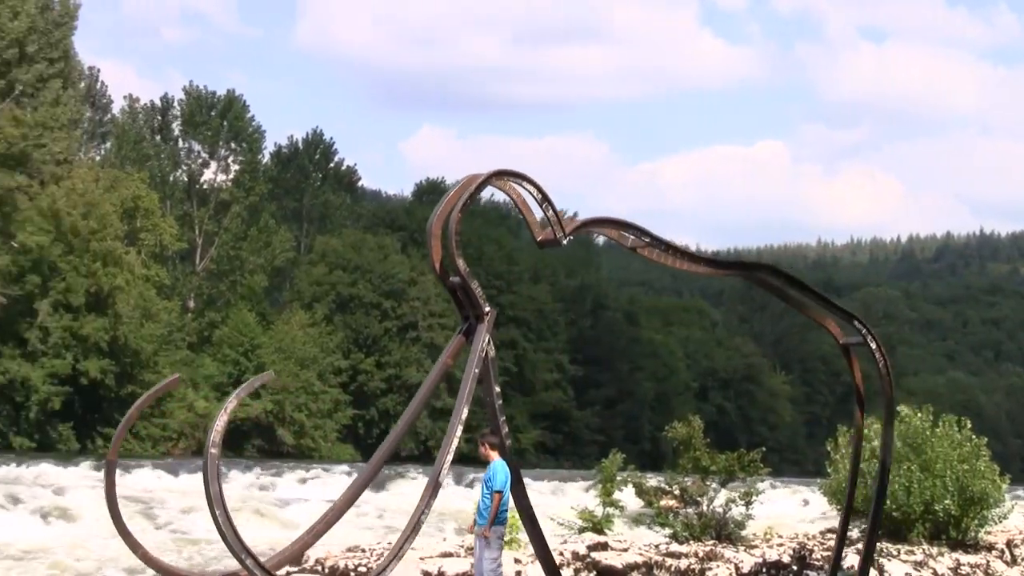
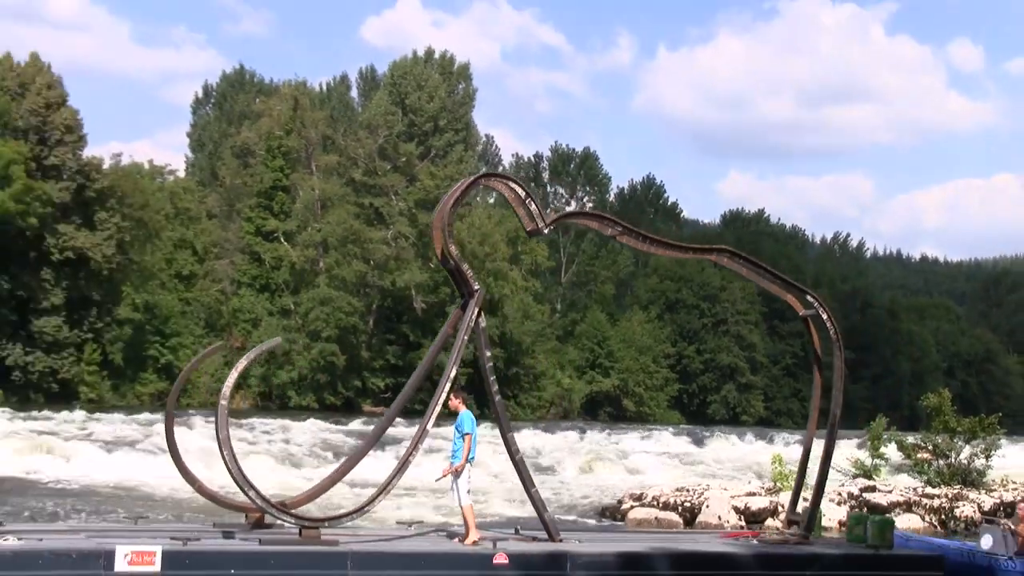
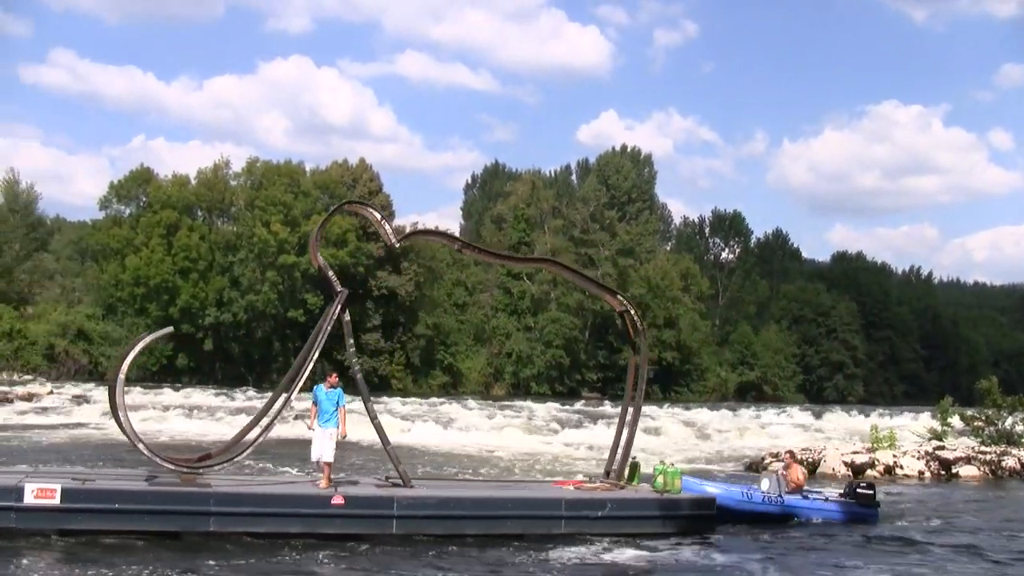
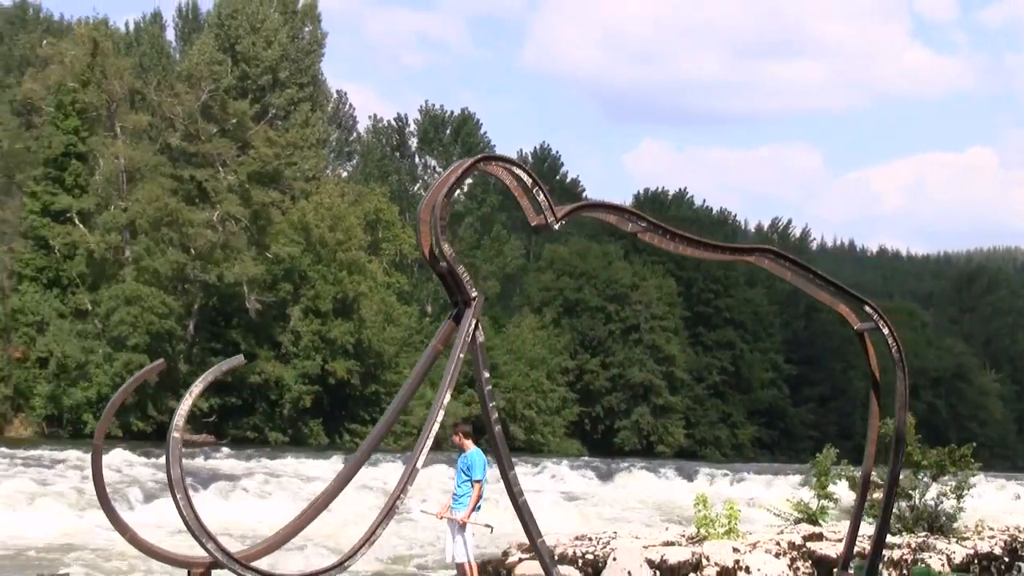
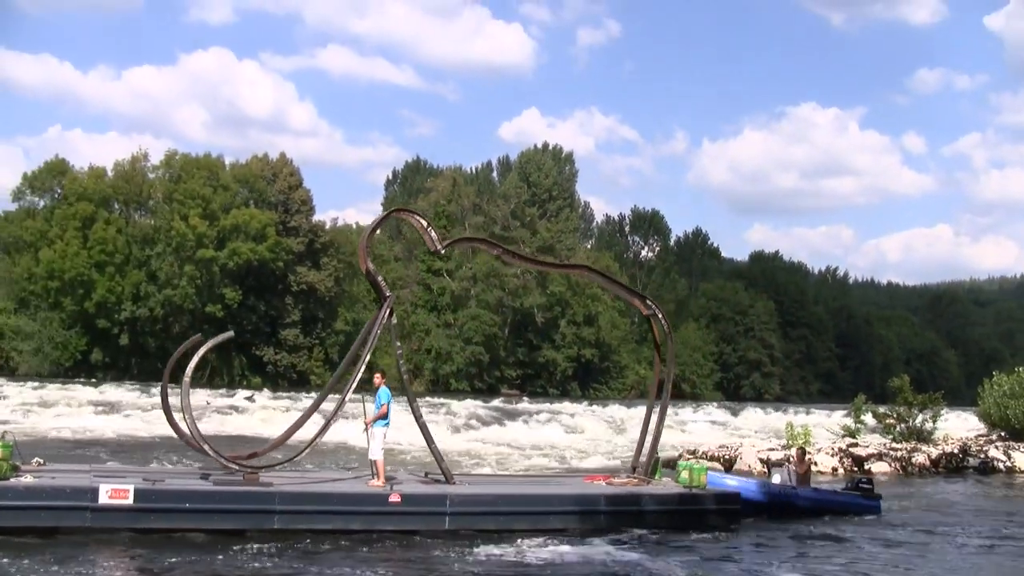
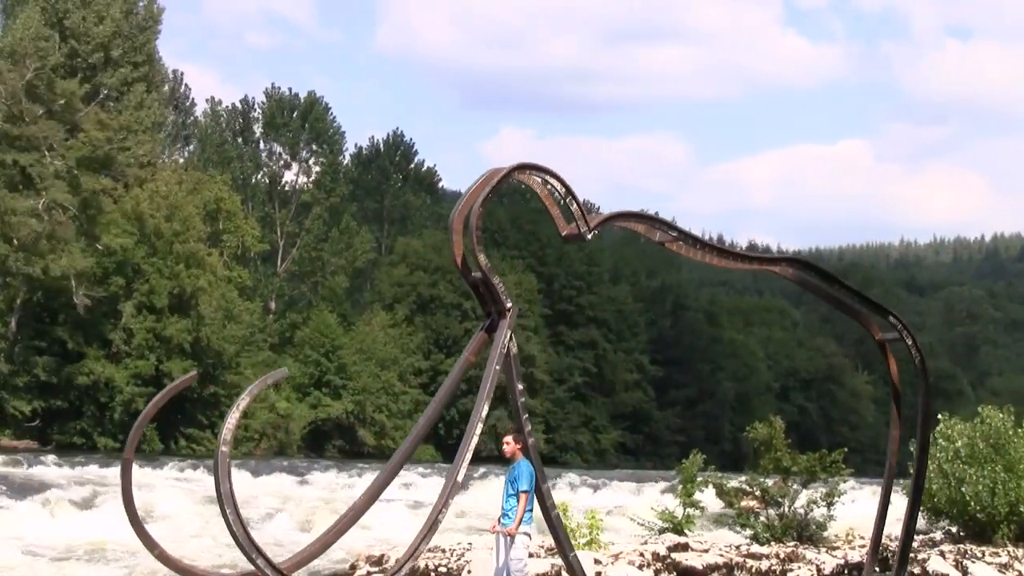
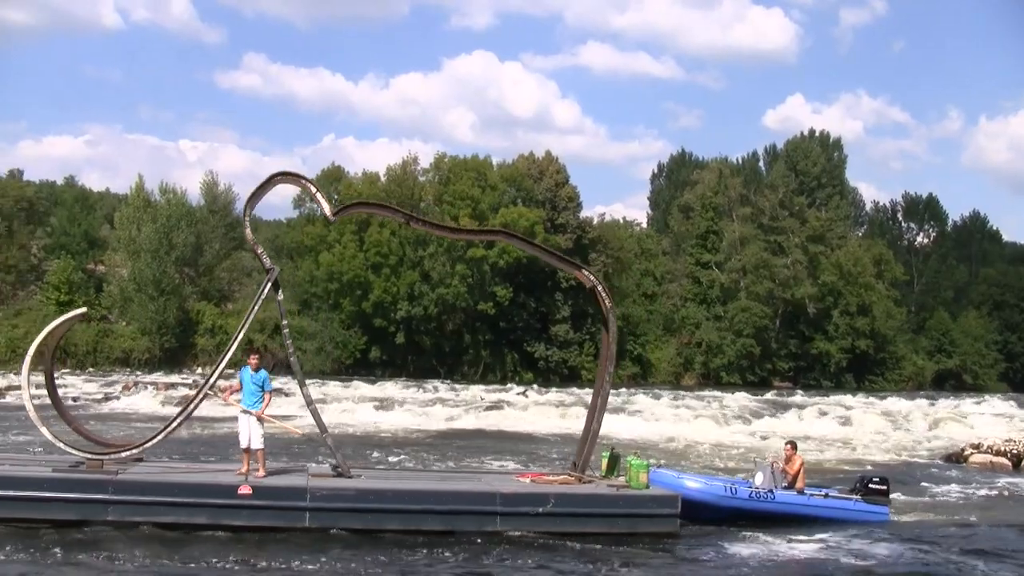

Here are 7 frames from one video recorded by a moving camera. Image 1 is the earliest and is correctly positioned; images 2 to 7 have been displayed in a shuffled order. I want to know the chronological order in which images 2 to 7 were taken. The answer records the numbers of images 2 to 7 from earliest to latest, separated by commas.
6, 4, 2, 5, 3, 7
